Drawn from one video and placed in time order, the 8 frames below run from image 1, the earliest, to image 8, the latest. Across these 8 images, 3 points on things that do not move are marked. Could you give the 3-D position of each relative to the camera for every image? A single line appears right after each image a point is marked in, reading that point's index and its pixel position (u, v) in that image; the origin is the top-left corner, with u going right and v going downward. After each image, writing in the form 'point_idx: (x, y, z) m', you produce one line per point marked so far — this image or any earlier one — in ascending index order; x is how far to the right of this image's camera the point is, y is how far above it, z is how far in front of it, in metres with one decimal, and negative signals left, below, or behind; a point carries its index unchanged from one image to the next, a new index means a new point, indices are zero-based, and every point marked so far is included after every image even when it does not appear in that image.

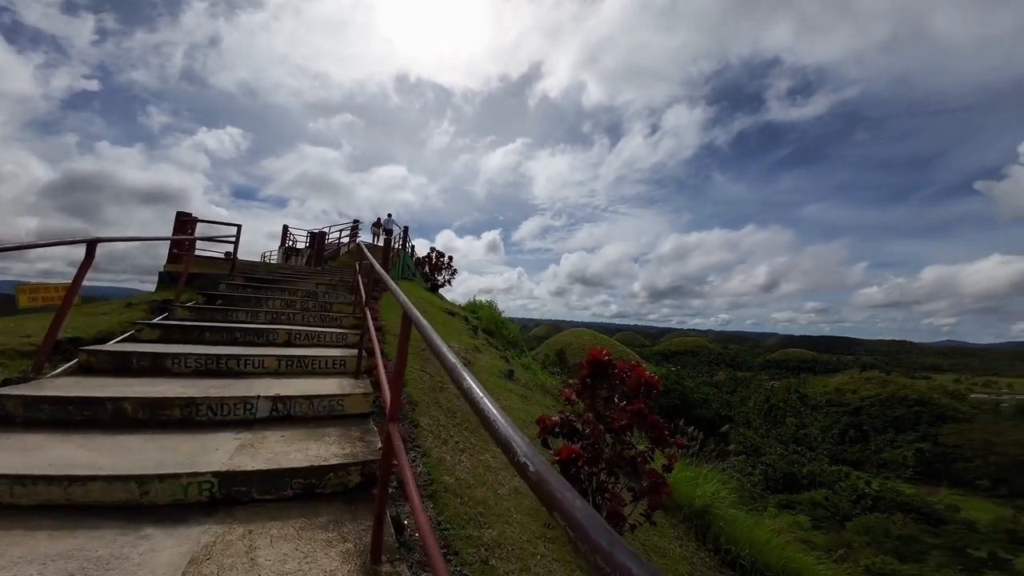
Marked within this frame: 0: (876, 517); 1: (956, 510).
0: (+14.3, -8.8, +18.4) m
1: (+18.4, -9.2, +19.2) m
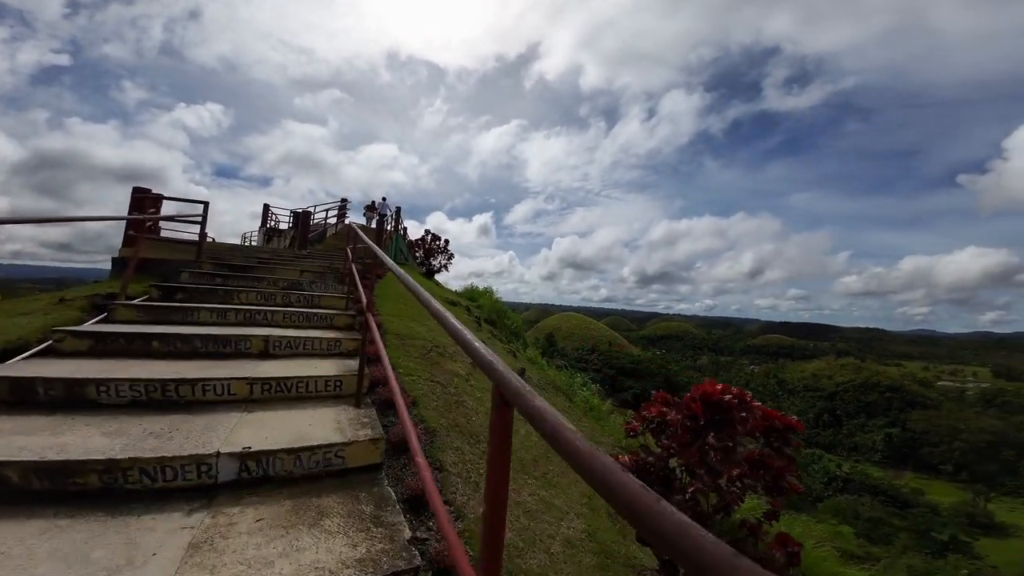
0: (+13.7, -8.5, +19.1) m
1: (+17.7, -8.9, +20.1) m
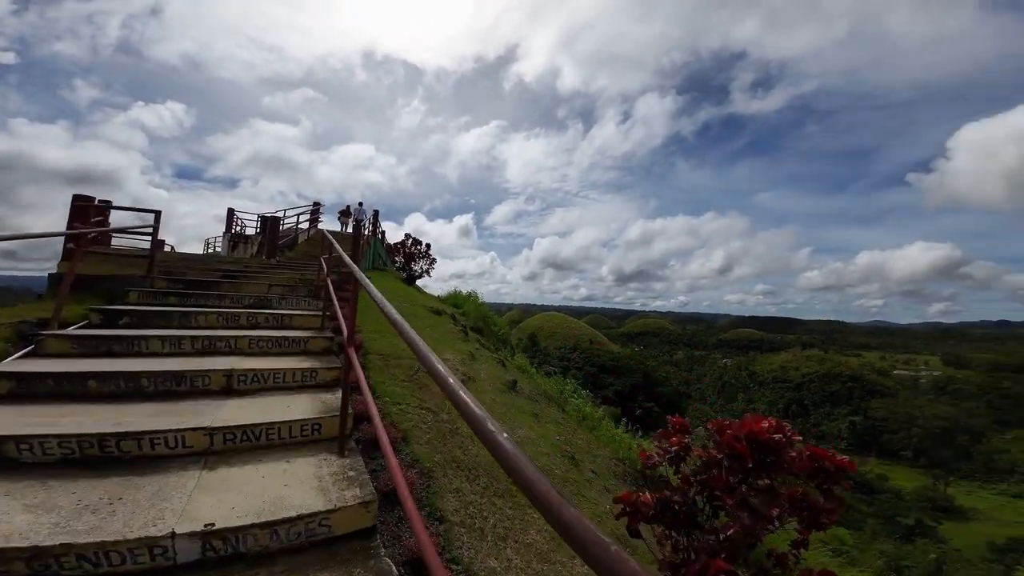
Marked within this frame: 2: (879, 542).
0: (+13.0, -8.5, +19.9) m
1: (+17.1, -8.7, +21.2) m
2: (+12.2, -8.0, +15.1) m
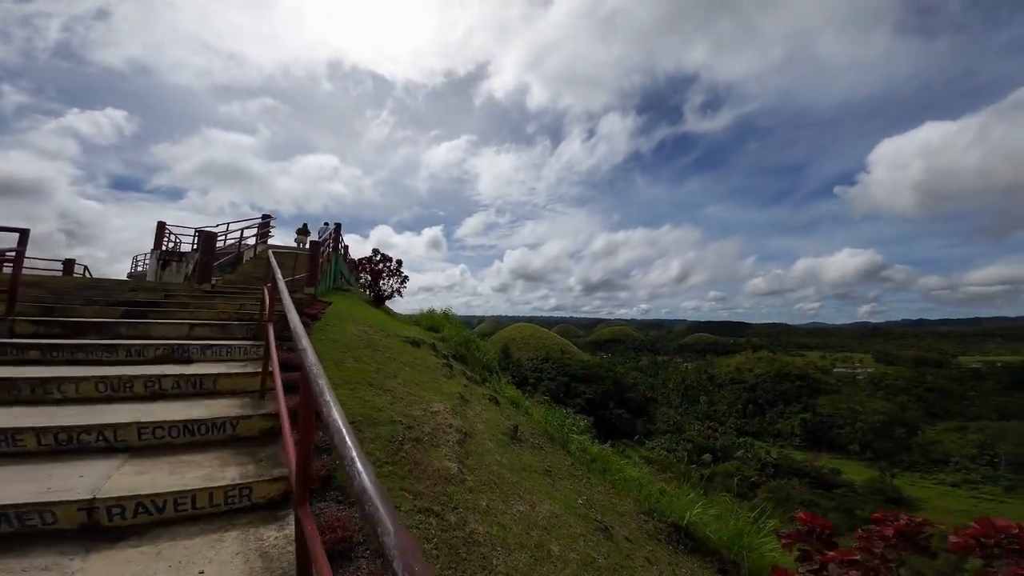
0: (+12.1, -8.8, +21.1) m
1: (+15.9, -9.1, +22.8) m
2: (+11.8, -8.4, +16.1) m
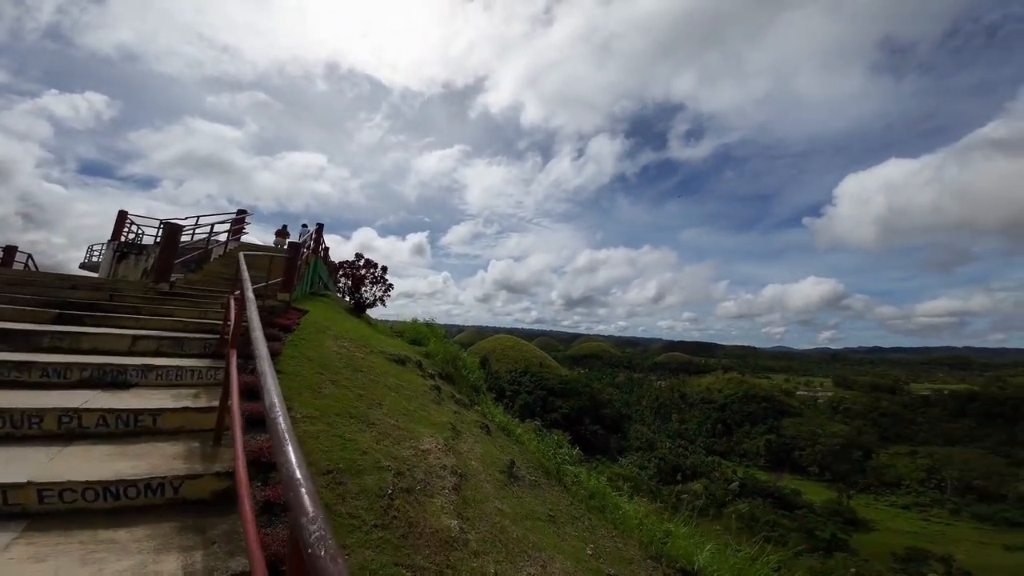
0: (+10.8, -10.0, +21.7) m
1: (+14.5, -10.4, +23.7) m
2: (+10.9, -9.4, +16.8) m
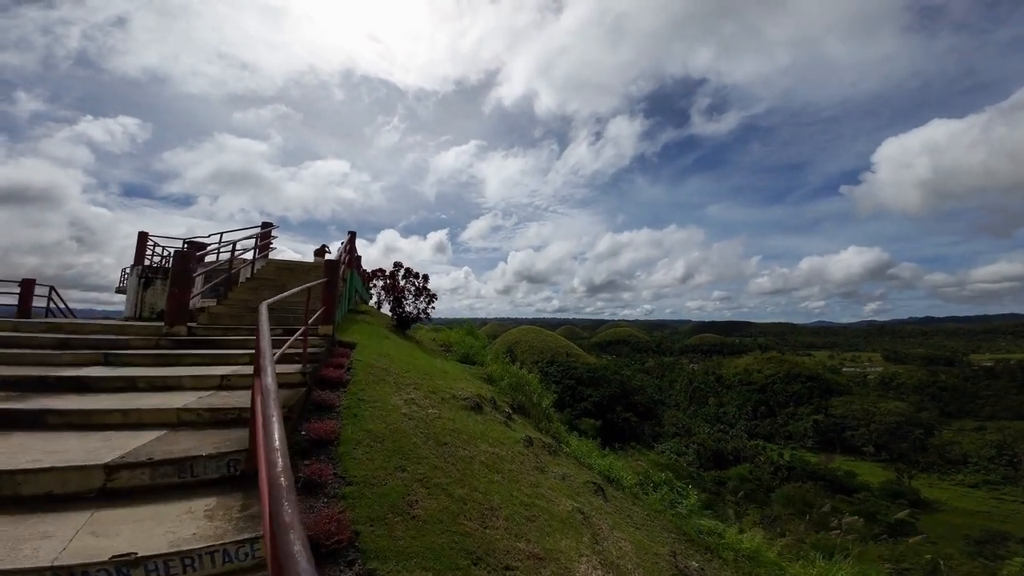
0: (+12.6, -8.9, +20.7) m
1: (+16.5, -9.1, +22.4) m
2: (+12.3, -8.4, +15.8) m
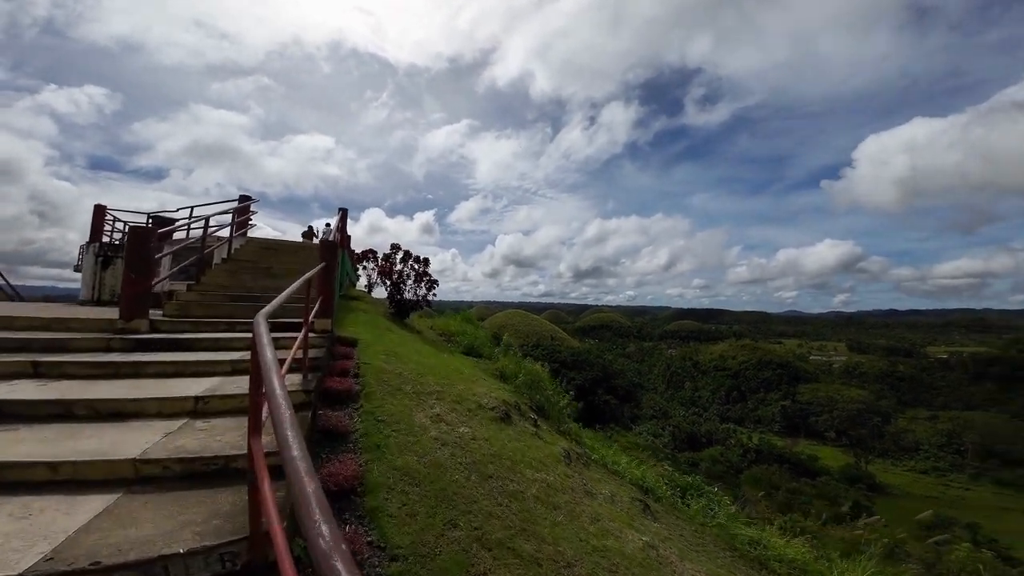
0: (+11.8, -8.6, +21.9) m
1: (+15.6, -8.8, +23.8) m
2: (+11.8, -8.4, +17.0) m
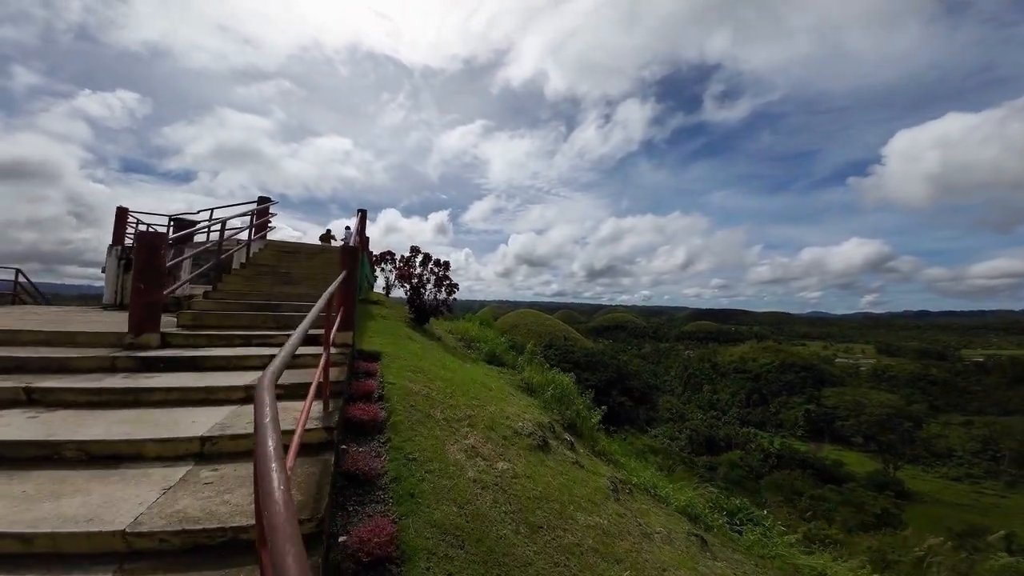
0: (+12.3, -8.5, +21.2) m
1: (+16.2, -8.8, +23.0) m
2: (+12.1, -8.2, +16.3) m
